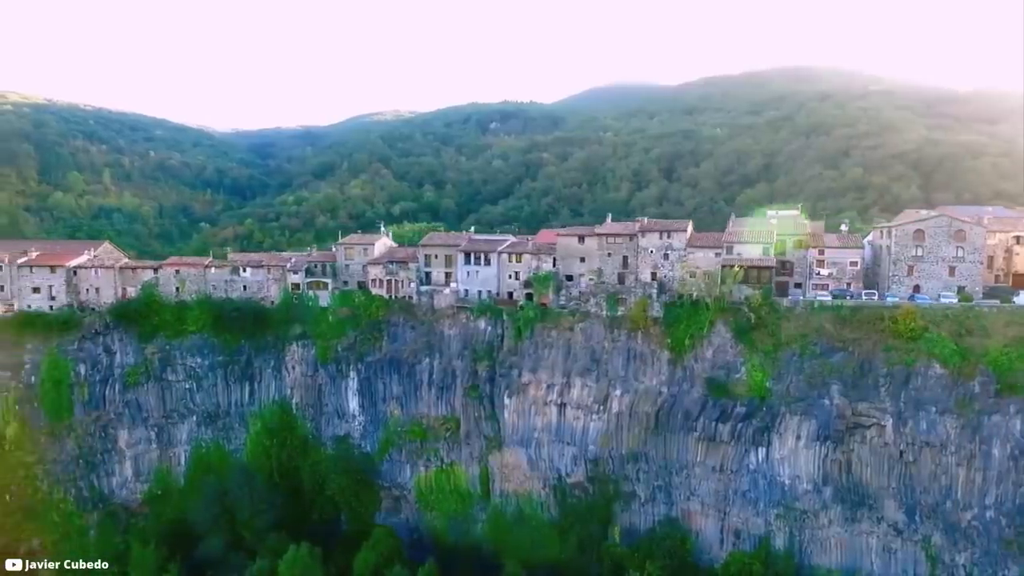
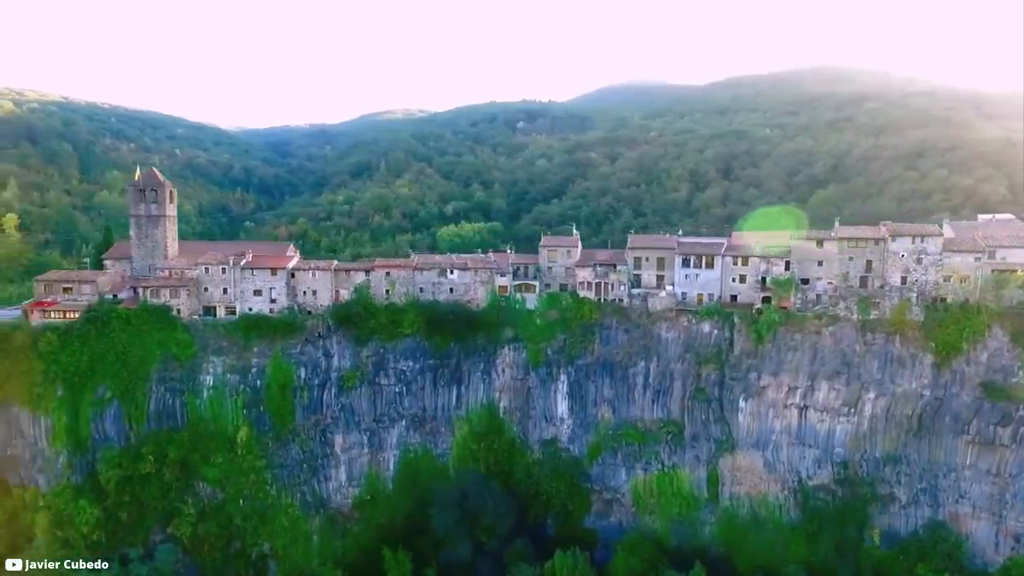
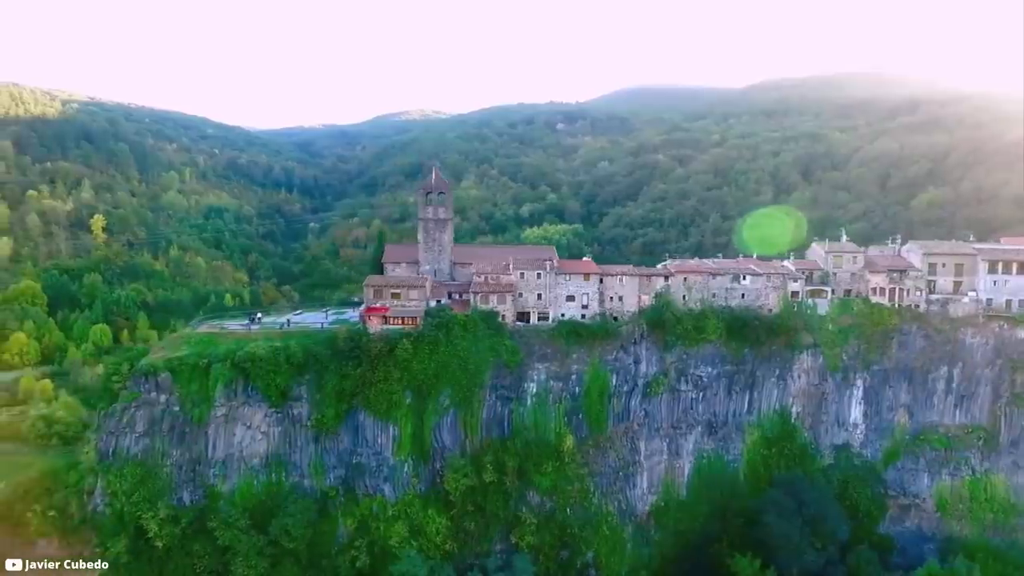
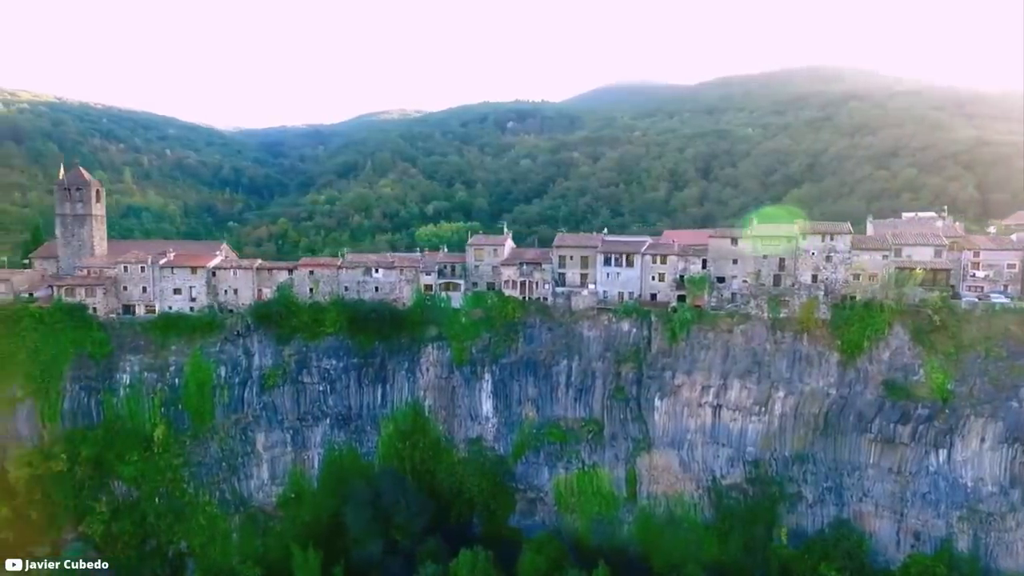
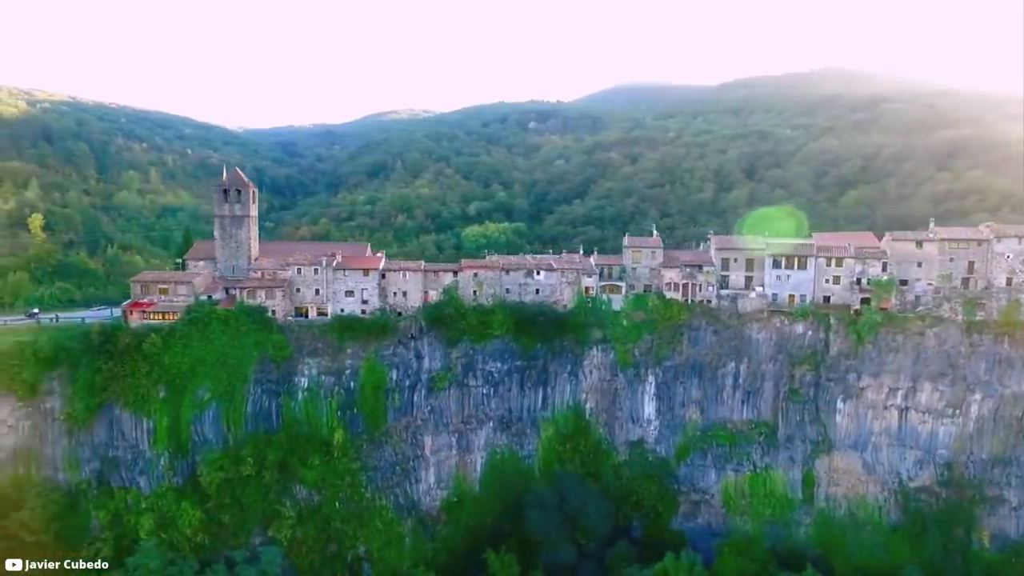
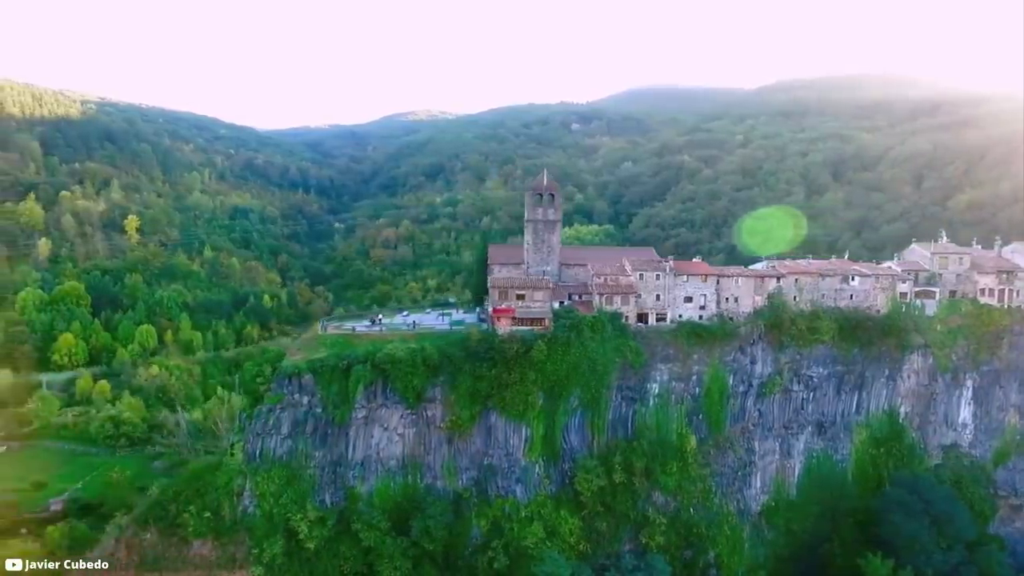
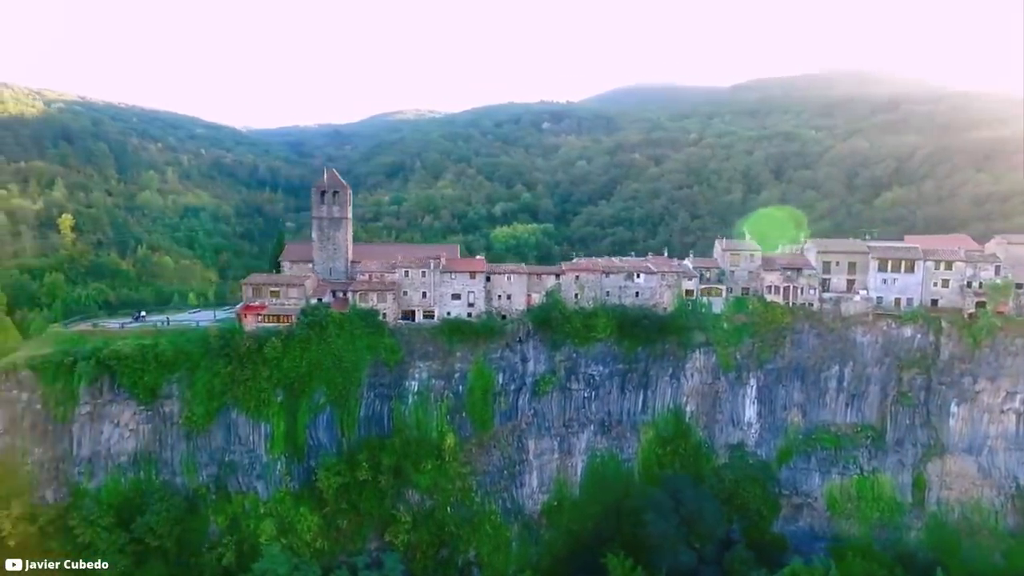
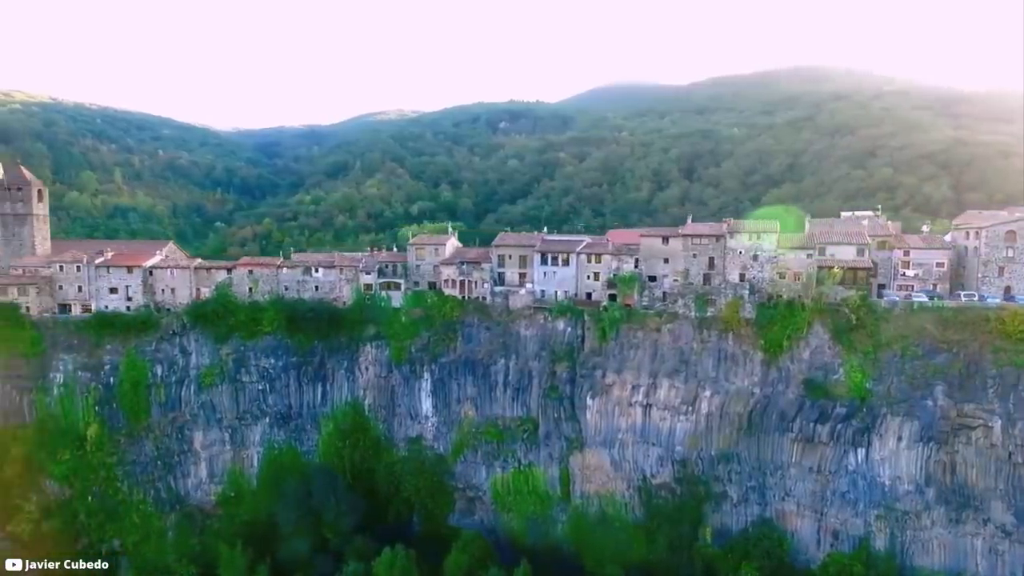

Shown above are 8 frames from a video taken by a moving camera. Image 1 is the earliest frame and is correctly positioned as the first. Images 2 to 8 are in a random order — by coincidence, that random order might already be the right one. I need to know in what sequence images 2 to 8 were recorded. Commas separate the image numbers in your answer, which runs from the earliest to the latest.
8, 4, 2, 5, 7, 3, 6
